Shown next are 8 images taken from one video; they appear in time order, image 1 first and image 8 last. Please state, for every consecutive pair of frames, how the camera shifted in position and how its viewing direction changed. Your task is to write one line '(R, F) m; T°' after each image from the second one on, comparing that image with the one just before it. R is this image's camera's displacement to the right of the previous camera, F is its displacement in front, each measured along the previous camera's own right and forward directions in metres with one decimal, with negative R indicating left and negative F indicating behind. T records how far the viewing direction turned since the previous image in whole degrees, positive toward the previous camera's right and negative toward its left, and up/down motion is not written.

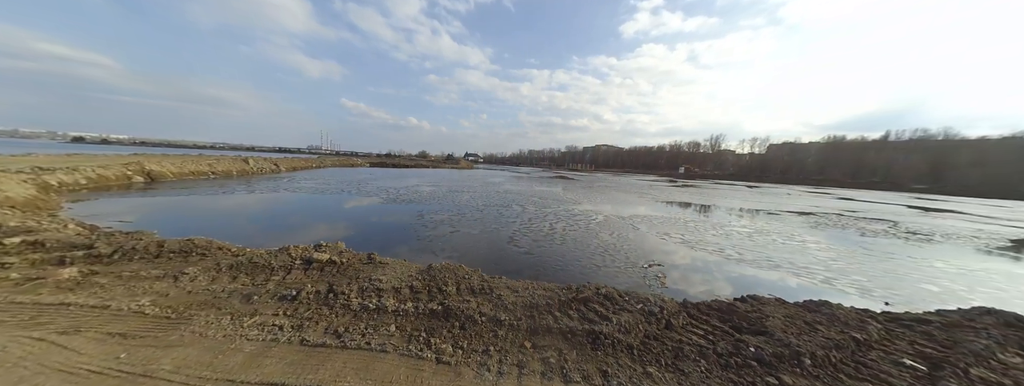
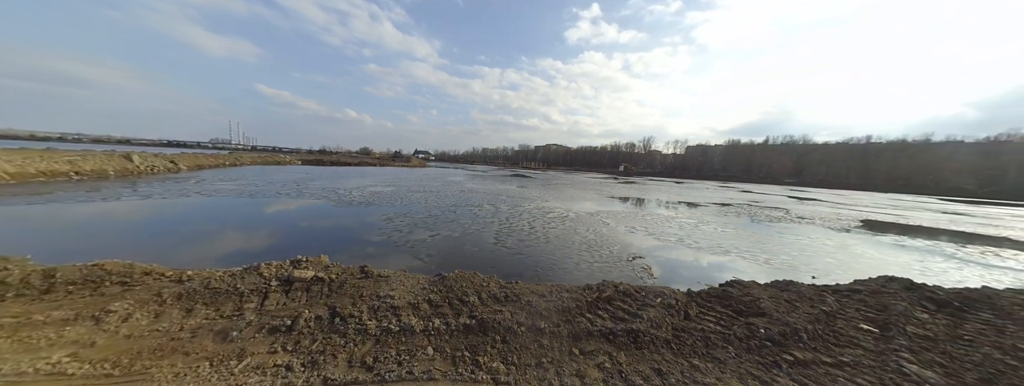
(-0.9, +0.2) m; +10°
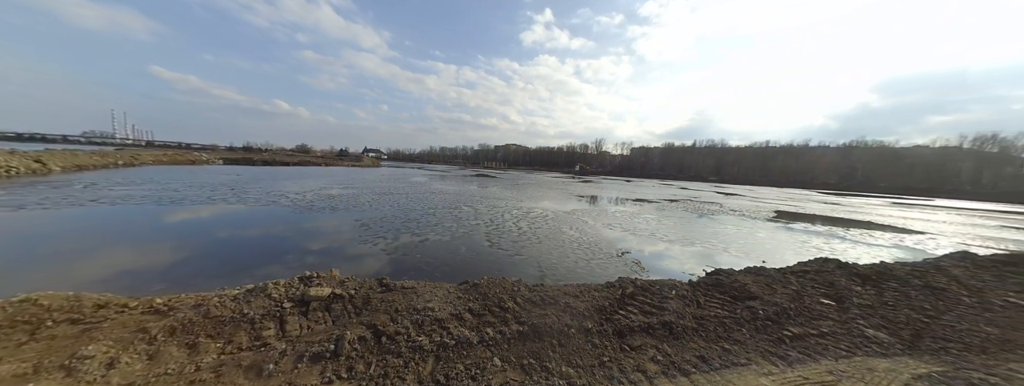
(-1.0, +0.1) m; +9°
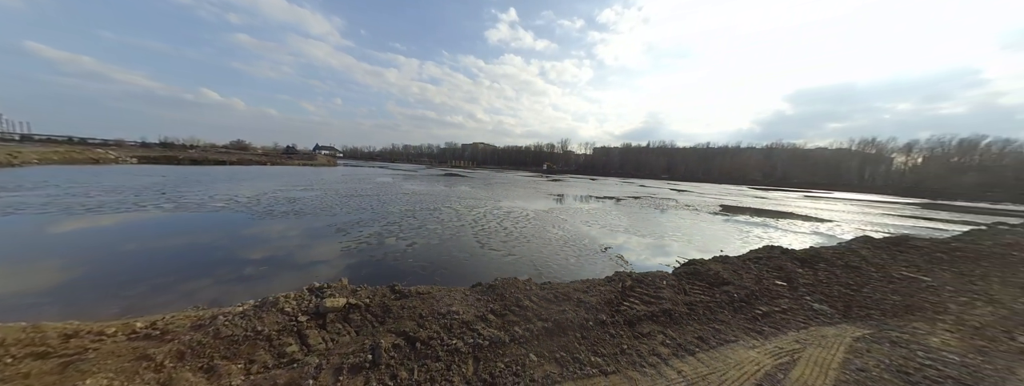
(-0.6, -0.1) m; +7°
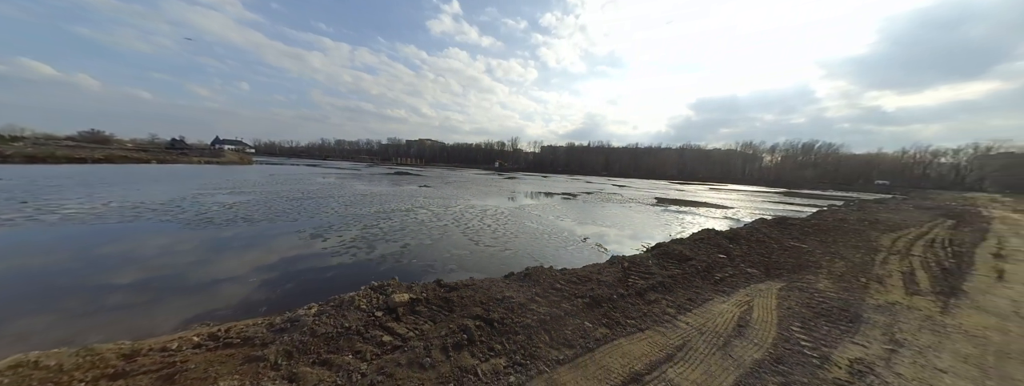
(-1.3, -0.3) m; +11°
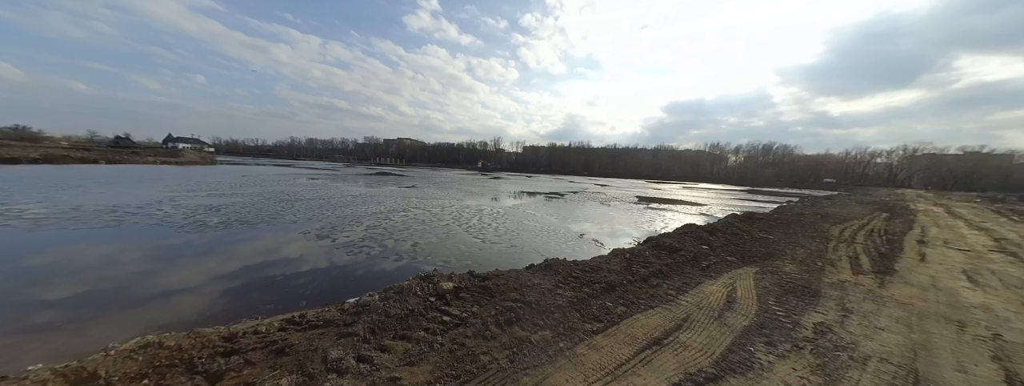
(-0.7, -0.4) m; +4°
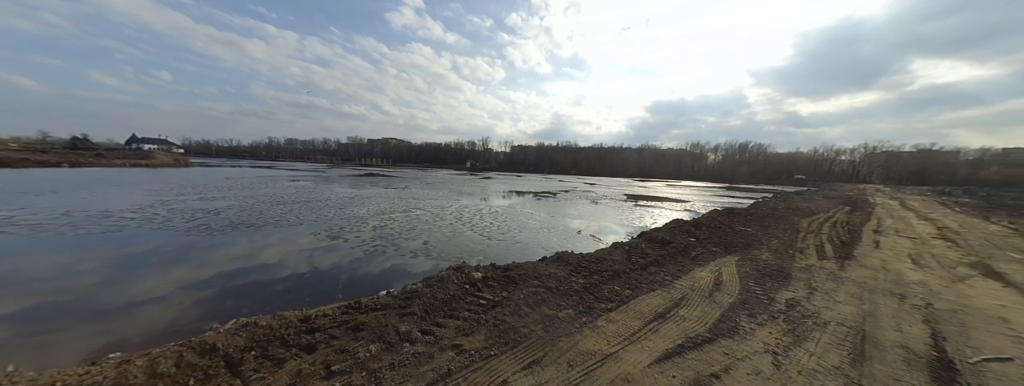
(-0.5, -0.5) m; +3°
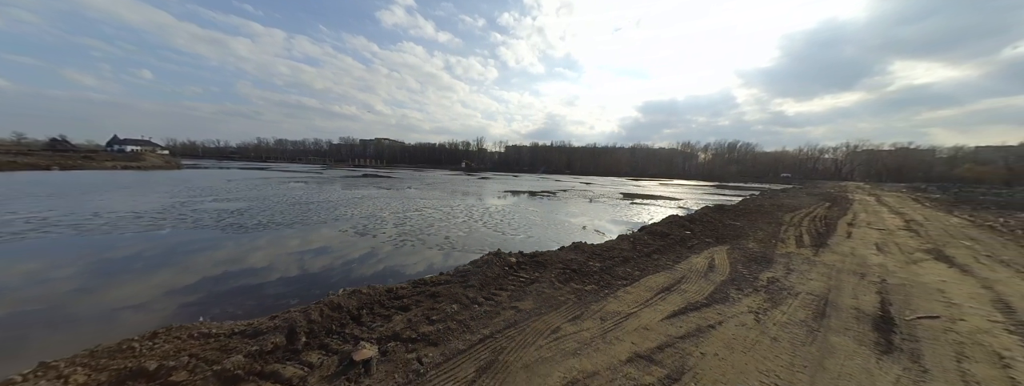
(-0.6, -0.7) m; +1°
